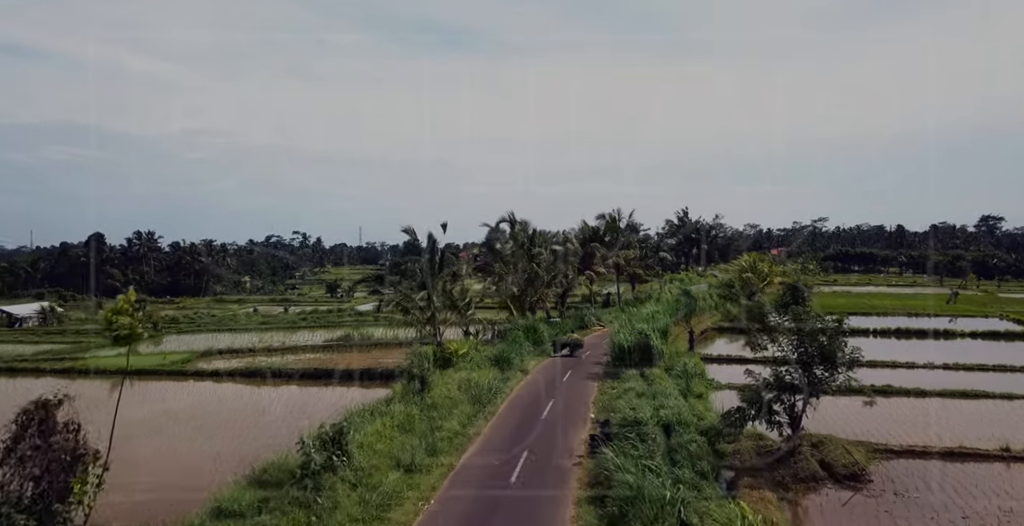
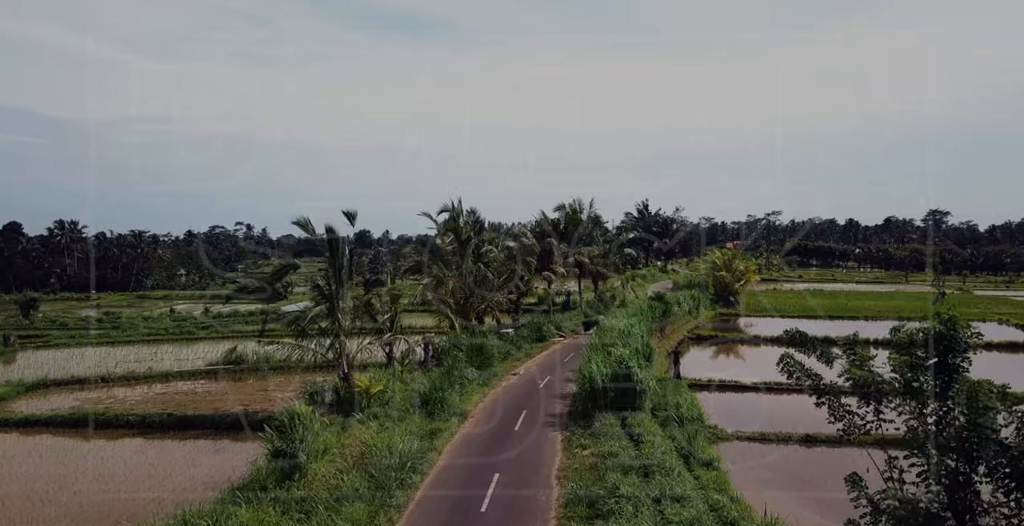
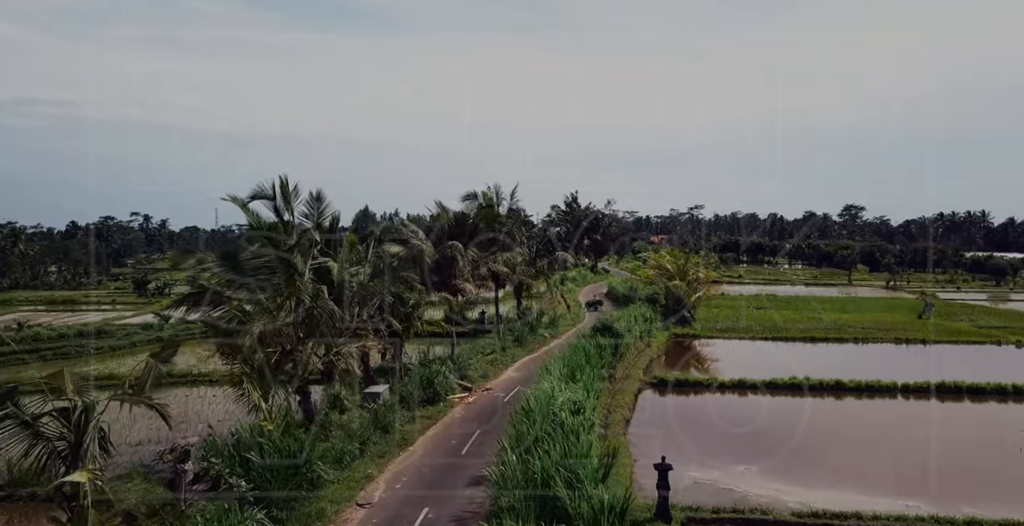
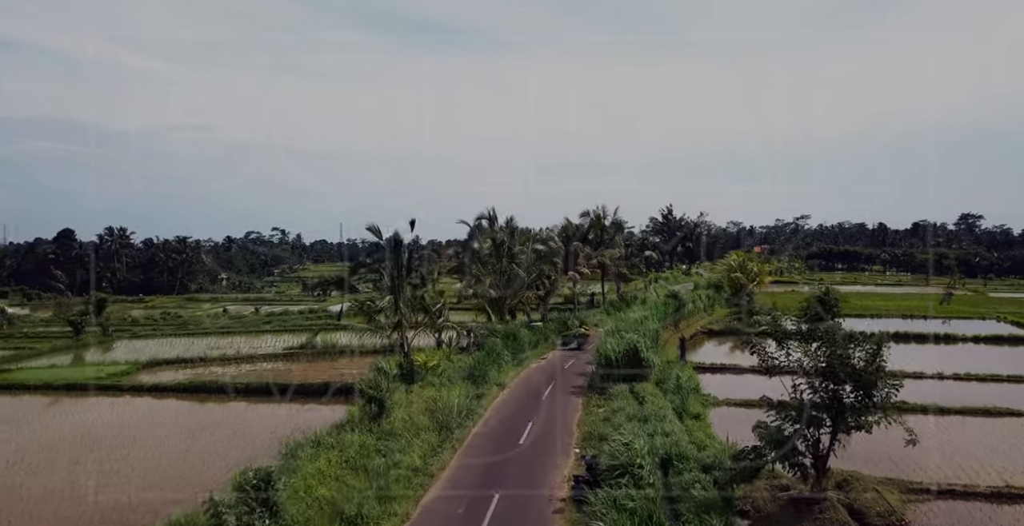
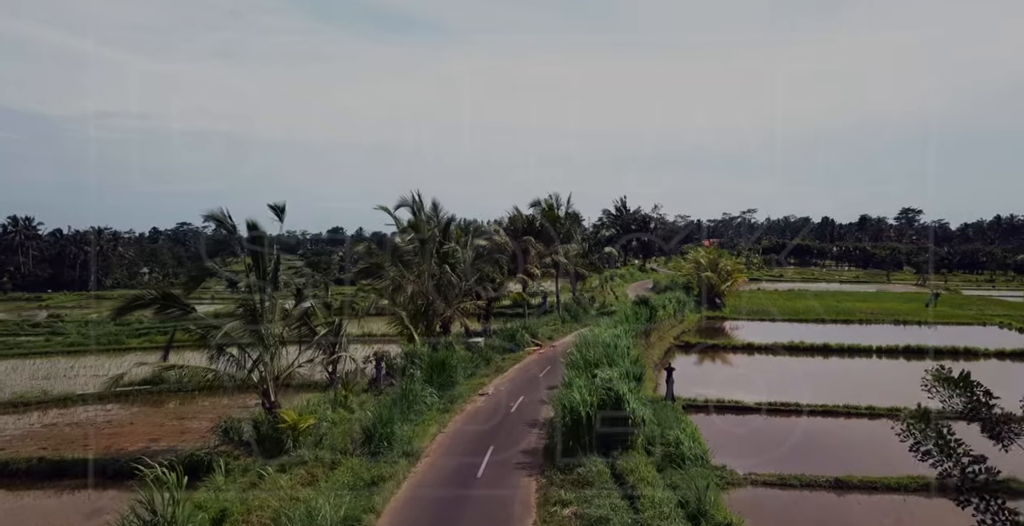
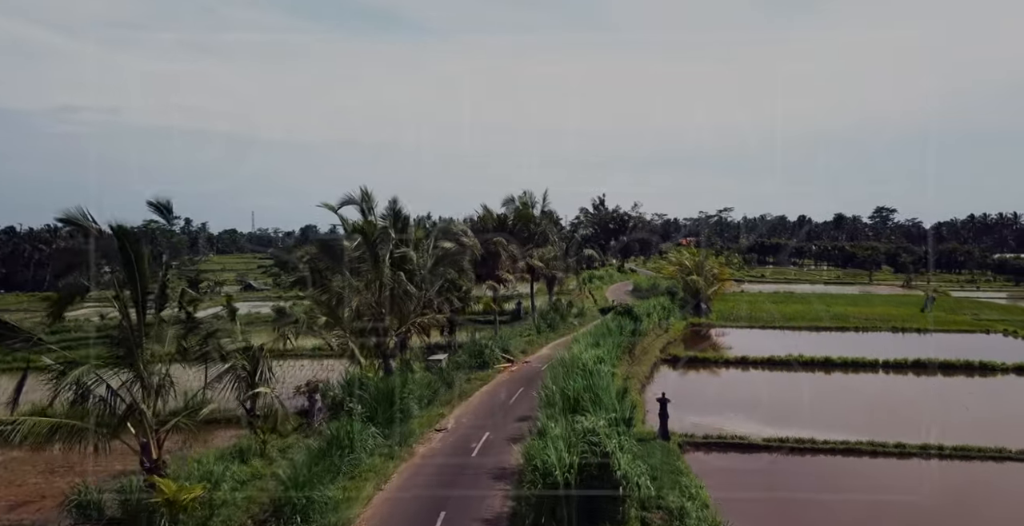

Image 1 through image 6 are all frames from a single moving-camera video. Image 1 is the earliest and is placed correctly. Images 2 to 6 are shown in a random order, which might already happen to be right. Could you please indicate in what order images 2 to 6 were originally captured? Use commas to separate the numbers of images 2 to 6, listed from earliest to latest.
4, 2, 5, 6, 3
